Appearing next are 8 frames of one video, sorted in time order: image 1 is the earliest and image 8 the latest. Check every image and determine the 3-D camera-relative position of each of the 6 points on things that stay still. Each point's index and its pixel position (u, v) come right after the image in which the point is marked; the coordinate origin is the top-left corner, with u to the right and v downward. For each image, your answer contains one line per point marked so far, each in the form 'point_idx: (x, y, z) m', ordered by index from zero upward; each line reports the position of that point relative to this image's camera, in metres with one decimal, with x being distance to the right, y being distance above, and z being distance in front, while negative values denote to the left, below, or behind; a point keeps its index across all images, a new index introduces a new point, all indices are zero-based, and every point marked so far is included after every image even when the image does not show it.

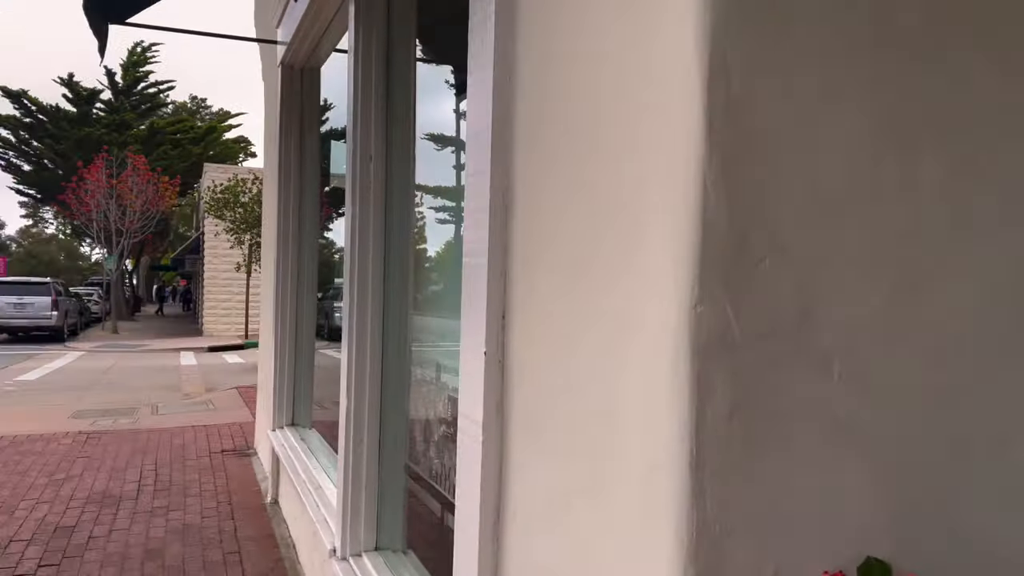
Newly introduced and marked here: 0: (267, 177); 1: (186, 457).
0: (-2.1, +0.9, +6.8) m
1: (-2.7, -1.4, +6.7) m
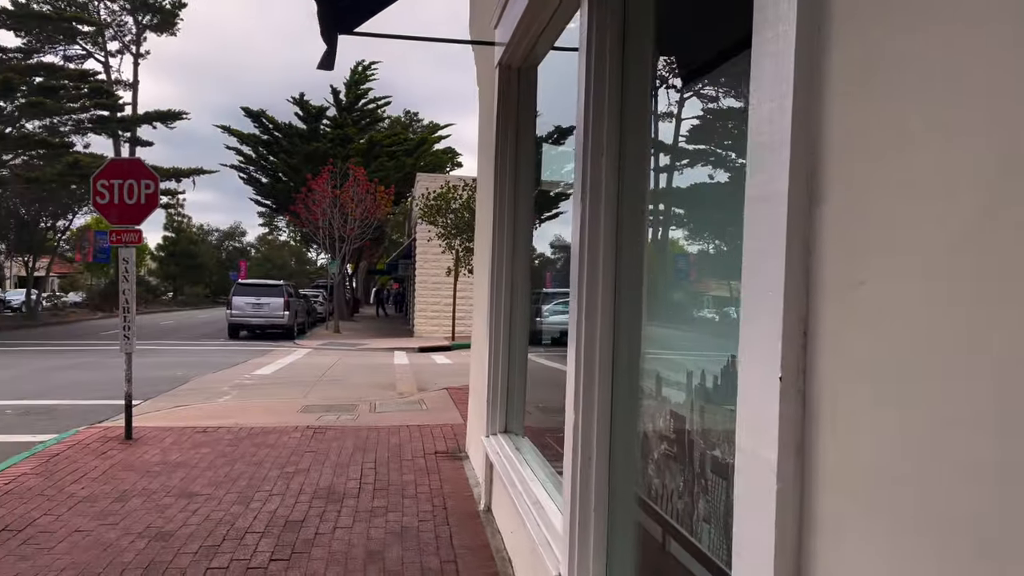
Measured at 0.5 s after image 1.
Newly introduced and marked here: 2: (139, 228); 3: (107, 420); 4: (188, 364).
0: (-0.3, +0.8, +6.8) m
1: (-0.9, -1.4, +6.9) m
2: (-3.4, +0.6, +7.4) m
3: (-4.3, -1.4, +8.6) m
4: (-6.4, -1.5, +16.0) m
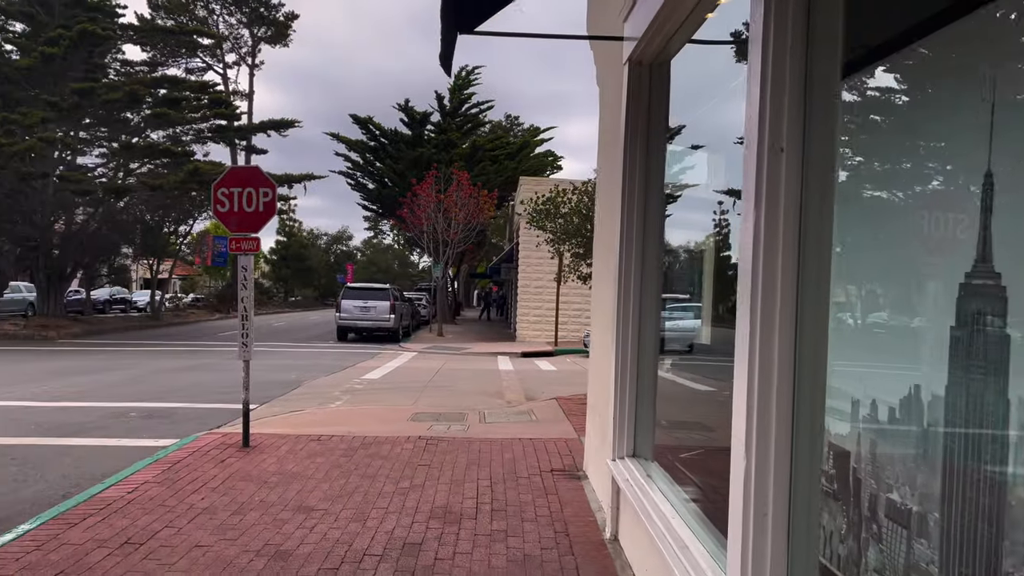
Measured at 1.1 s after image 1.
0: (+0.7, +0.7, +6.5) m
1: (+0.1, -1.5, +6.6) m
2: (-2.4, +0.5, +7.4) m
3: (-3.1, -1.5, +8.7) m
4: (-4.3, -1.6, +16.3) m
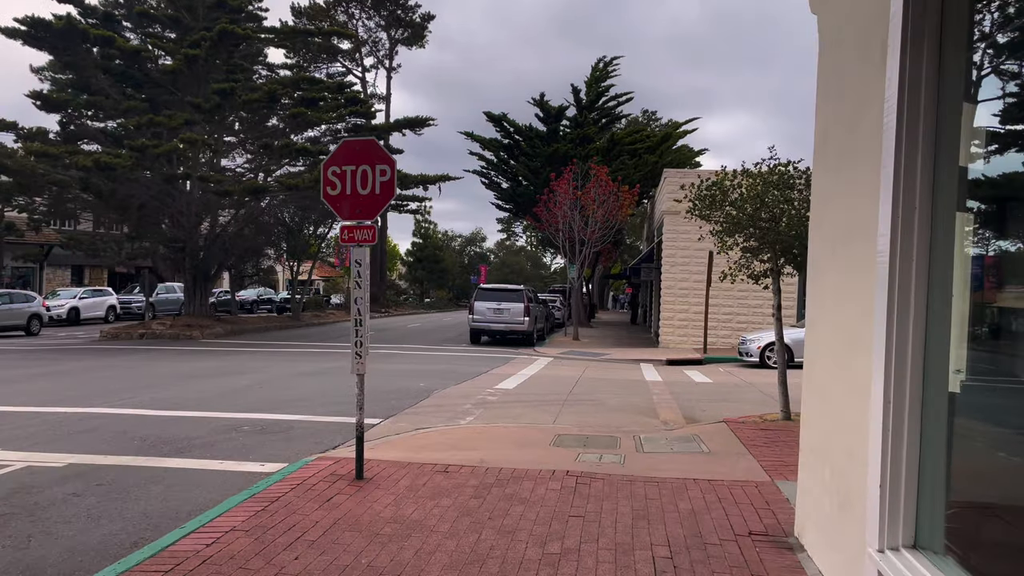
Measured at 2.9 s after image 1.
0: (+1.8, +0.7, +4.7) m
1: (+1.2, -1.5, +4.9) m
2: (-1.1, +0.5, +6.1) m
3: (-1.6, -1.5, +7.4) m
4: (-1.5, -1.6, +15.2) m
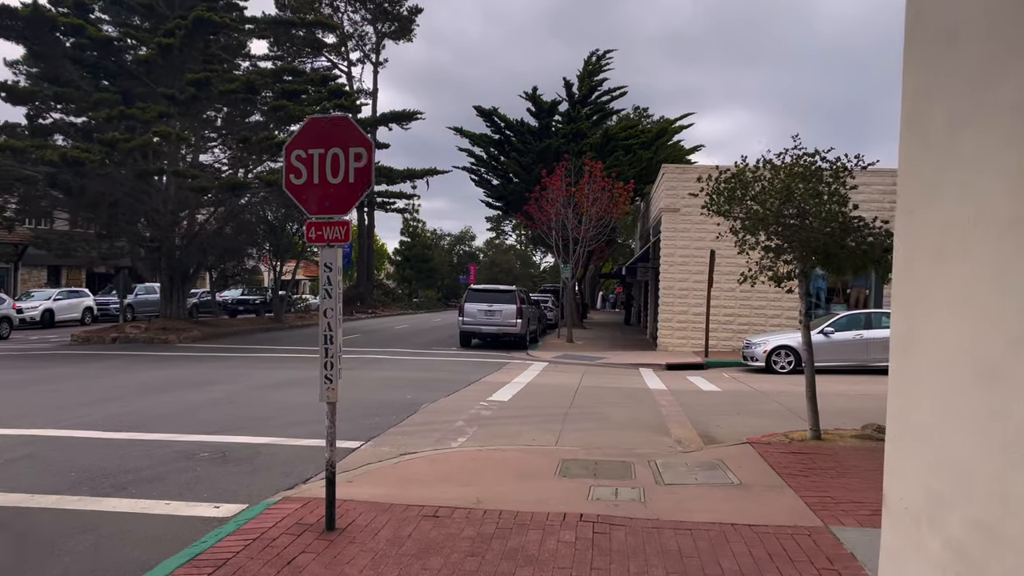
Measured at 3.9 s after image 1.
0: (+1.8, +0.7, +3.6) m
1: (+1.2, -1.6, +3.8) m
2: (-1.0, +0.4, +5.0) m
3: (-1.6, -1.5, +6.4) m
4: (-1.6, -1.6, +14.1) m
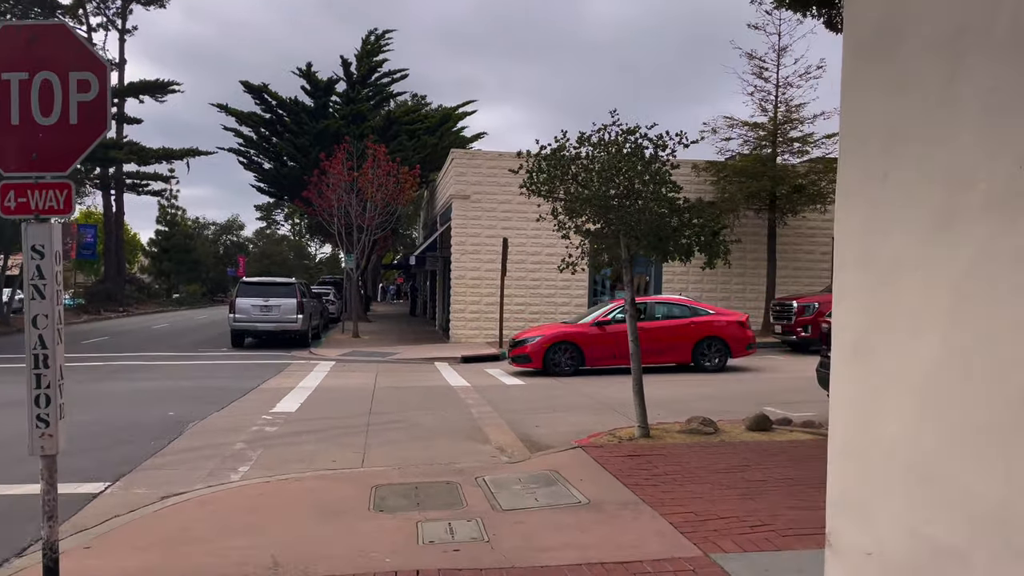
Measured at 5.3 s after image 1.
0: (+1.3, +0.8, +2.8) m
1: (+0.7, -1.5, +2.8) m
2: (-1.9, +0.5, +3.4) m
3: (-2.7, -1.5, +4.5) m
4: (-4.9, -1.5, +11.9) m
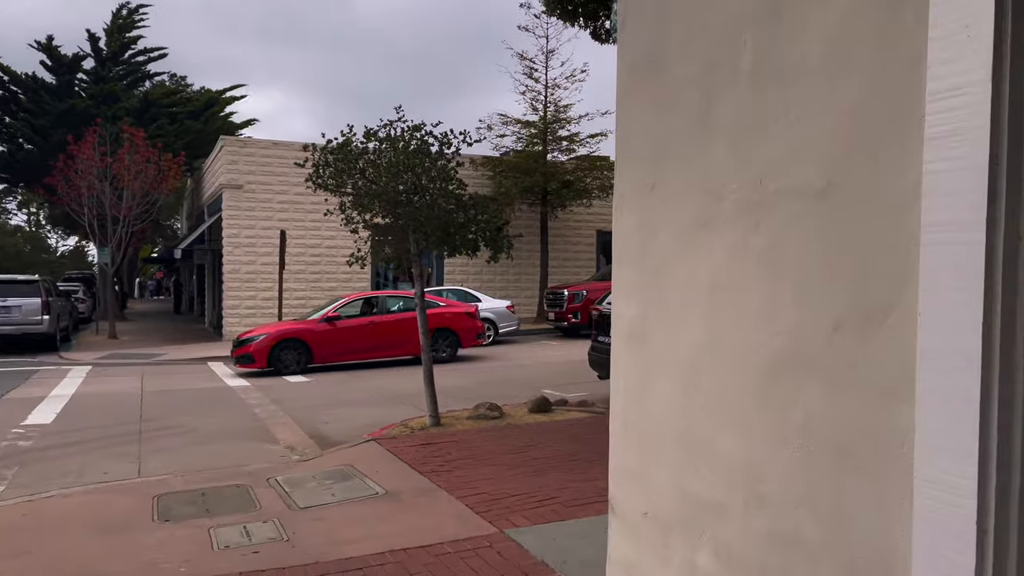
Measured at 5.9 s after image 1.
0: (+0.5, +0.8, +3.2) m
1: (0.0, -1.5, +3.1) m
2: (-2.6, +0.4, +2.9) m
3: (-3.7, -1.5, +3.8) m
4: (-7.8, -1.6, +10.4) m
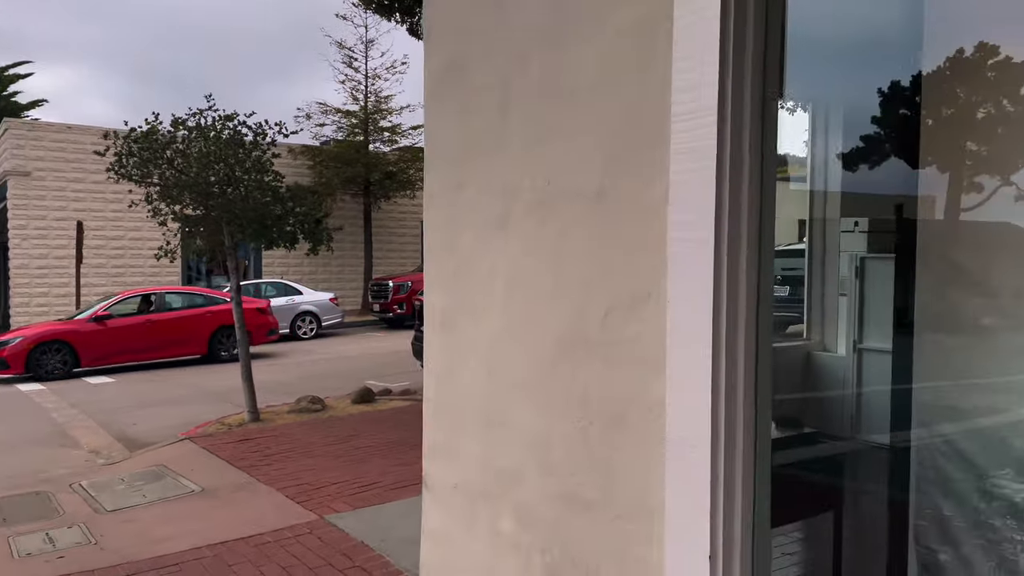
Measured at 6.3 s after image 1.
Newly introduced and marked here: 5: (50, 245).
0: (-0.3, +0.8, +3.5) m
1: (-0.8, -1.5, +3.3) m
2: (-3.3, +0.4, +2.5) m
3: (-4.5, -1.6, +3.2) m
4: (-9.9, -1.6, +8.7) m
5: (-10.7, +1.0, +18.7) m
